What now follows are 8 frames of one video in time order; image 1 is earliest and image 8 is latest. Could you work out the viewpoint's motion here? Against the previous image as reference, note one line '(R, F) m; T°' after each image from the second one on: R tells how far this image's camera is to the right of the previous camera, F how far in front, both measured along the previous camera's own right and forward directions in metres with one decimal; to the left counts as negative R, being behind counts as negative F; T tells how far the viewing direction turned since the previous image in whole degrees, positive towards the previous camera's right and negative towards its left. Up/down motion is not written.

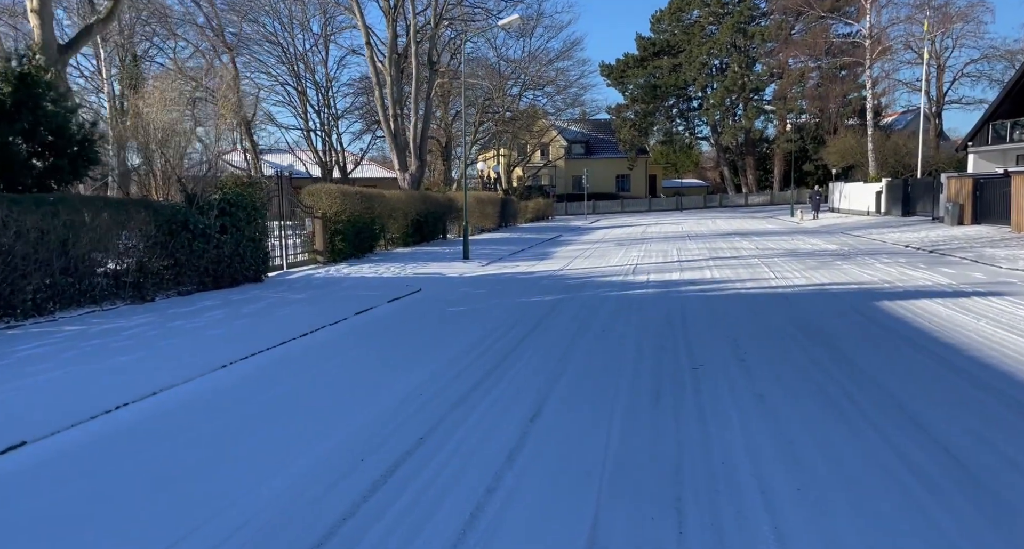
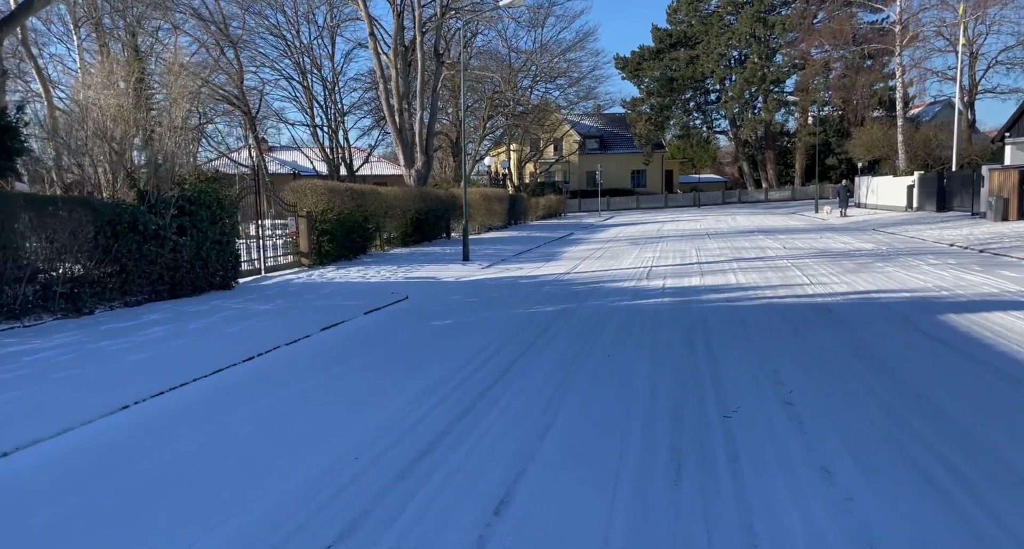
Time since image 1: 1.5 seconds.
(+0.3, +1.8) m; -1°
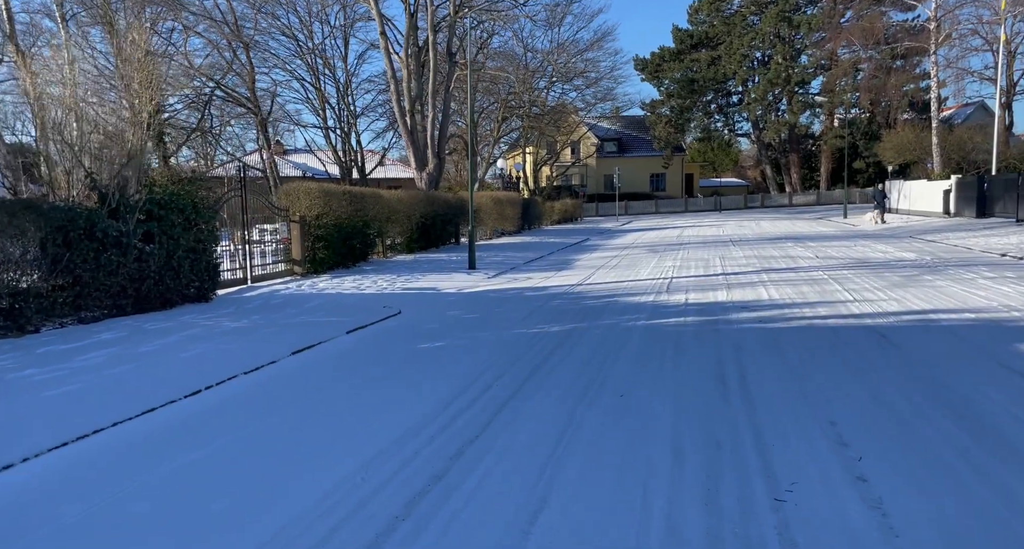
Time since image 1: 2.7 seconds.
(+0.2, +1.4) m; -1°
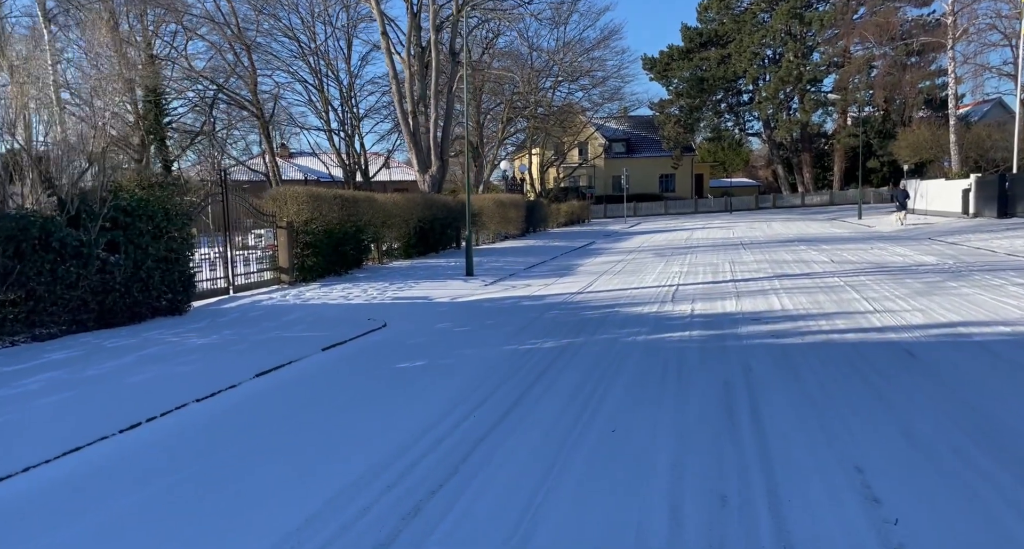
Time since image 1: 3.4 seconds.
(+0.3, +0.8) m; -1°
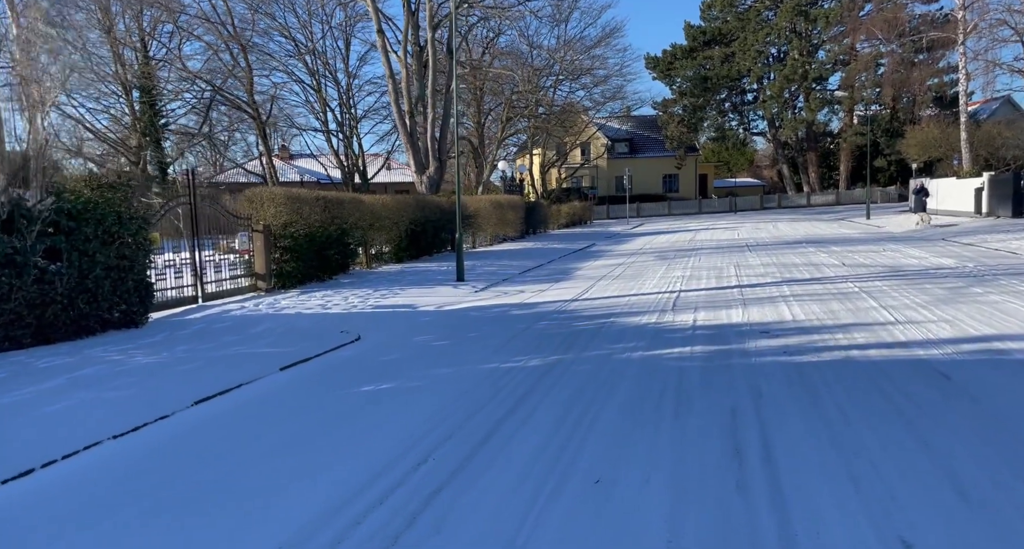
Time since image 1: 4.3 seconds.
(+0.3, +1.0) m; 0°
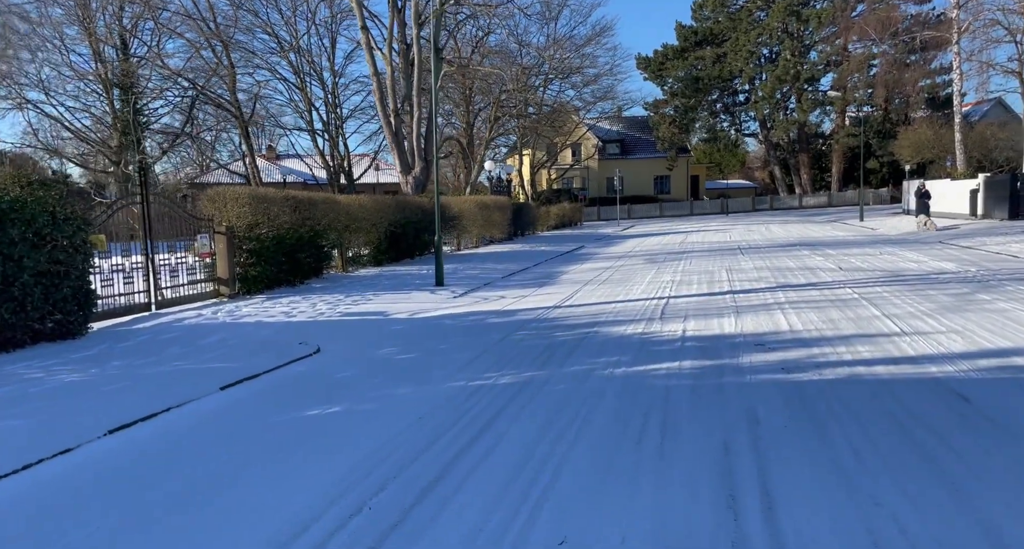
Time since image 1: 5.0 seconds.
(+0.2, +0.8) m; +1°
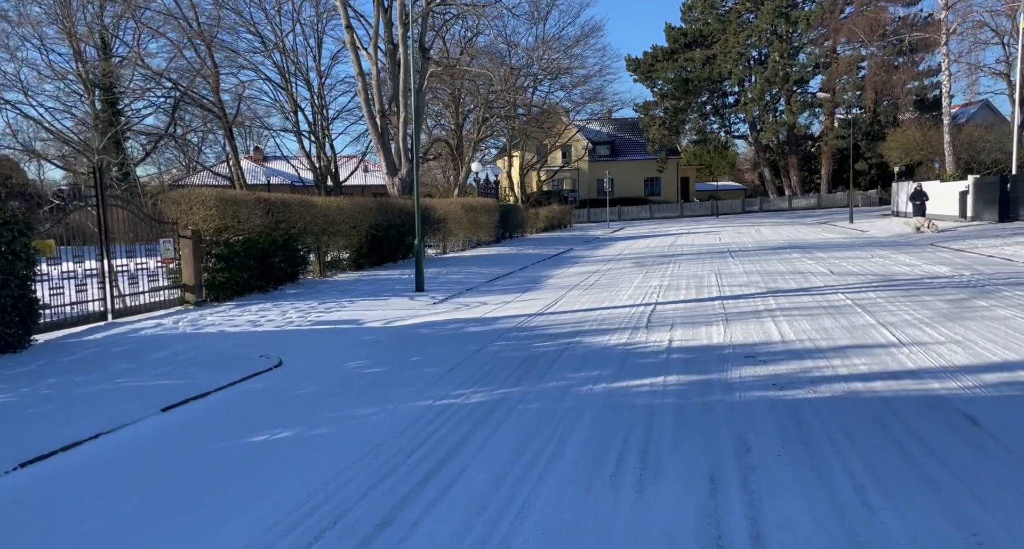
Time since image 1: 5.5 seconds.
(+0.2, +0.6) m; +1°
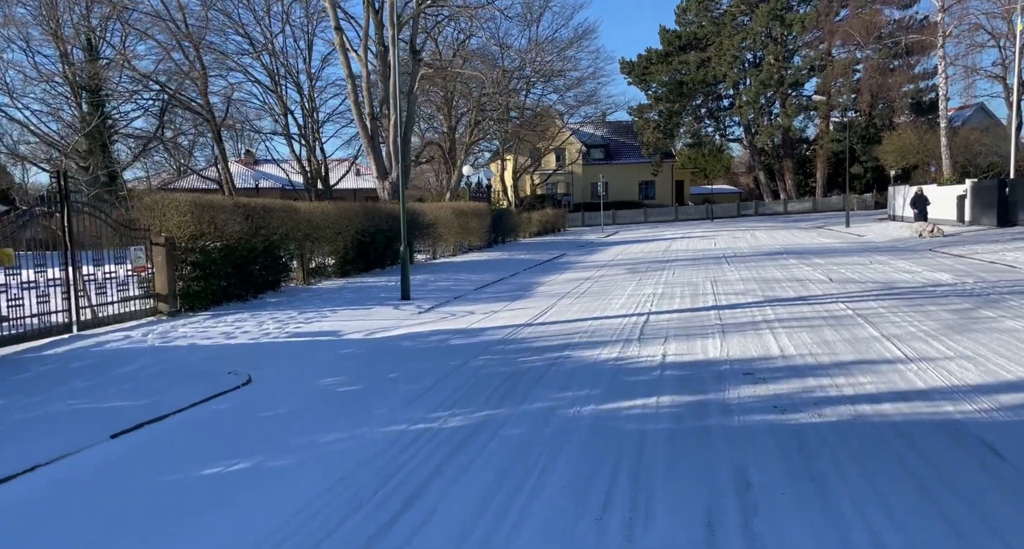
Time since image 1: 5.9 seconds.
(+0.1, +0.5) m; 0°
